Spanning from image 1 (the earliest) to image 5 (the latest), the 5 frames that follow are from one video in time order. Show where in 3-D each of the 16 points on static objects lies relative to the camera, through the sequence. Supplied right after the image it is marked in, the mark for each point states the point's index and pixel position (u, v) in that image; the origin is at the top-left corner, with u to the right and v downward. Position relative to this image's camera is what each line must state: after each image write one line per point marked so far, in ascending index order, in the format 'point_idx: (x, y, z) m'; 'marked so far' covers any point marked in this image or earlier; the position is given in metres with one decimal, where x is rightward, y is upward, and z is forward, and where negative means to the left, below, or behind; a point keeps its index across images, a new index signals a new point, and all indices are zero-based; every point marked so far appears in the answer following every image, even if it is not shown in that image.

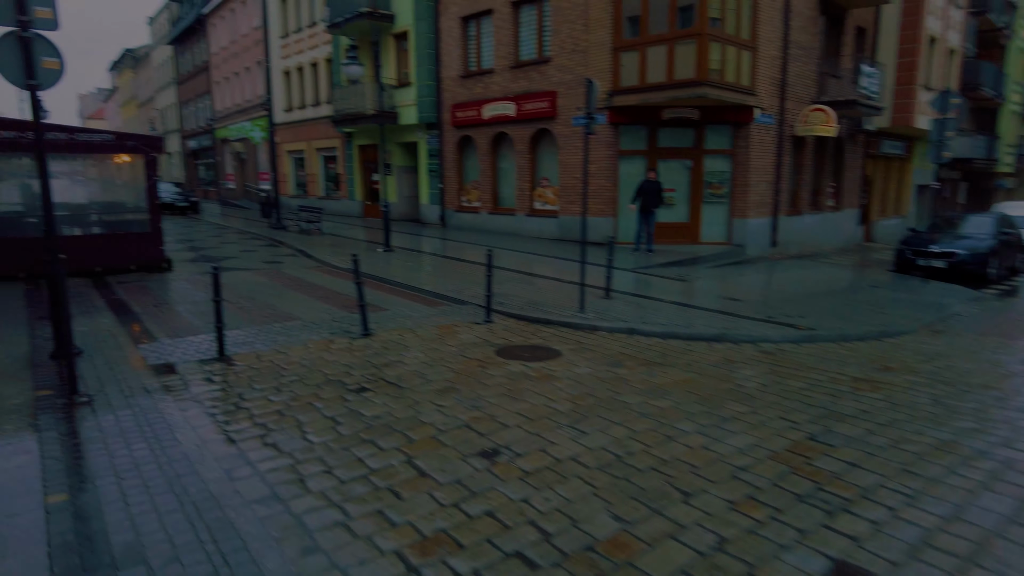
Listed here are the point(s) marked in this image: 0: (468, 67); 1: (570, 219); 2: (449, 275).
0: (-1.3, +6.7, +19.9) m
1: (+1.6, +1.8, +17.2) m
2: (-1.2, +0.2, +12.1) m
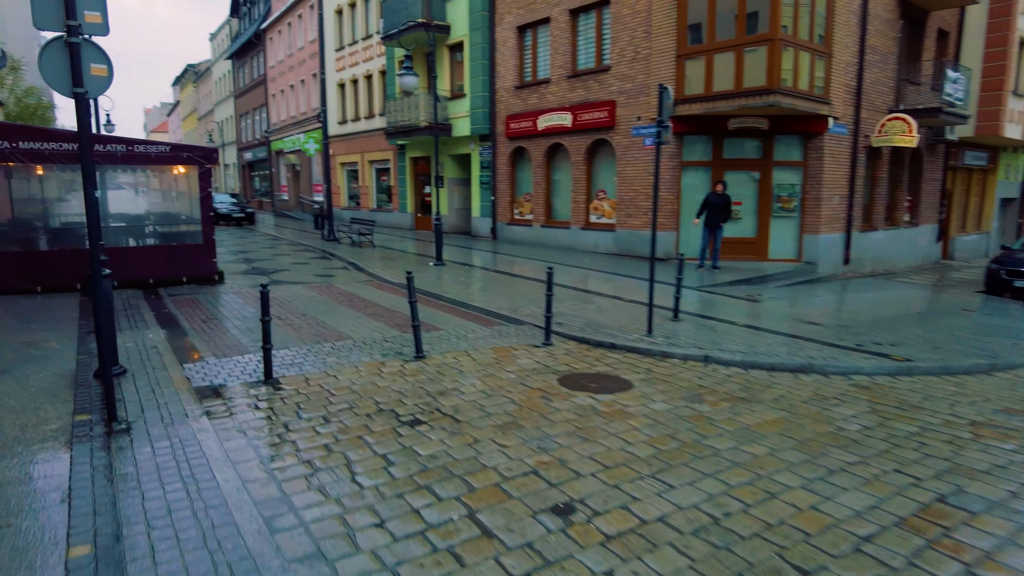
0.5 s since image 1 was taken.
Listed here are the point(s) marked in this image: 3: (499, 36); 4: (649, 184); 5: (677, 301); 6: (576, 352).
0: (+0.4, +6.3, +19.5) m
1: (+2.9, +1.4, +16.5) m
2: (-0.2, -0.1, +11.6) m
3: (-0.4, +7.7, +20.0) m
4: (+3.3, +2.5, +15.9) m
5: (+2.3, -0.2, +9.0) m
6: (+0.7, -0.7, +7.5) m
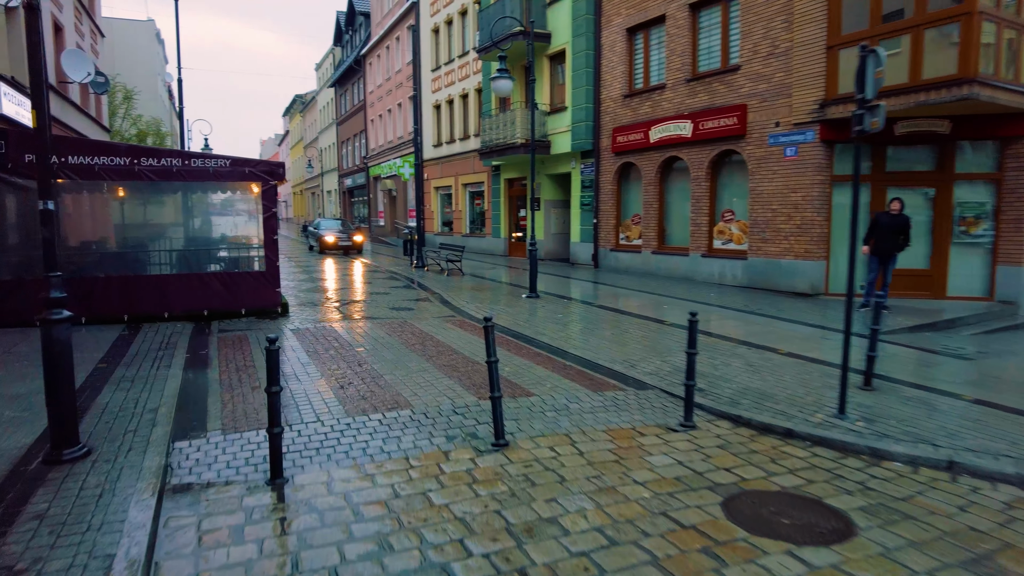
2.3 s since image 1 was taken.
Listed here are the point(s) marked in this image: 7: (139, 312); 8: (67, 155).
0: (+3.2, +5.3, +17.2) m
1: (+5.2, +0.5, +13.6) m
2: (+1.4, -0.7, +9.2) m
3: (+2.6, +6.7, +17.8) m
4: (+5.5, +1.7, +13.0) m
5: (+3.4, -0.7, +6.2) m
6: (+1.7, -1.2, +5.0) m
7: (-5.9, -0.4, +10.3) m
8: (-6.6, +2.0, +9.7) m
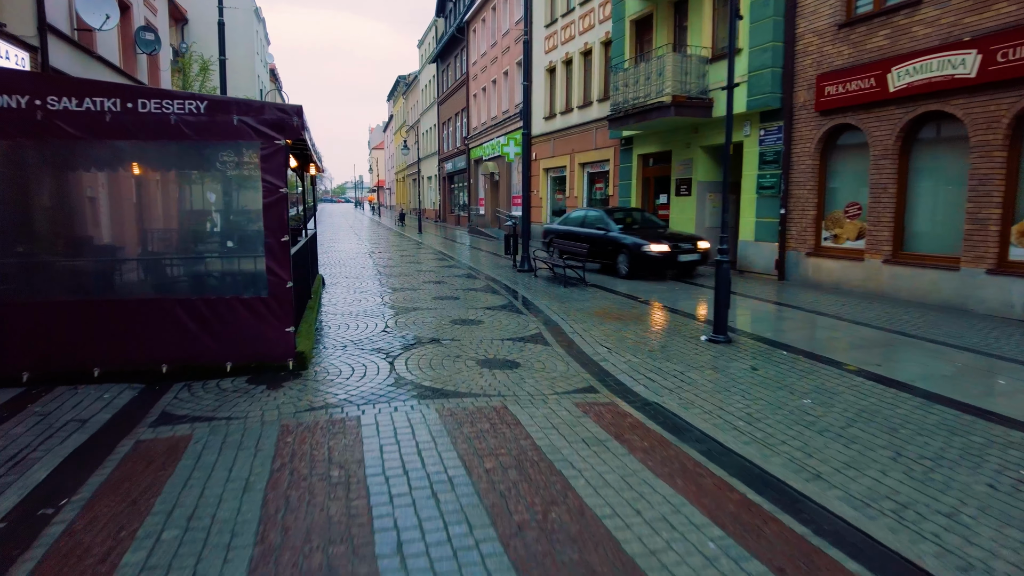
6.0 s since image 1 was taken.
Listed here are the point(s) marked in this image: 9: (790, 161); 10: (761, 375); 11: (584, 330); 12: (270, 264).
0: (+5.9, +4.9, +11.3) m
1: (+7.3, -0.1, +7.6) m
2: (+2.8, -1.2, +3.8) m
3: (+5.5, +6.3, +12.0) m
4: (+7.5, +1.1, +6.9) m
5: (+4.4, -1.3, +0.6) m
6: (+2.4, -1.8, -0.4) m
7: (-4.2, -0.7, +6.1) m
8: (-4.9, +1.7, +5.5) m
9: (+5.3, +2.4, +12.5) m
10: (+2.5, -0.9, +6.4) m
11: (+0.9, -0.5, +8.5) m
12: (-2.5, +0.2, +6.4) m
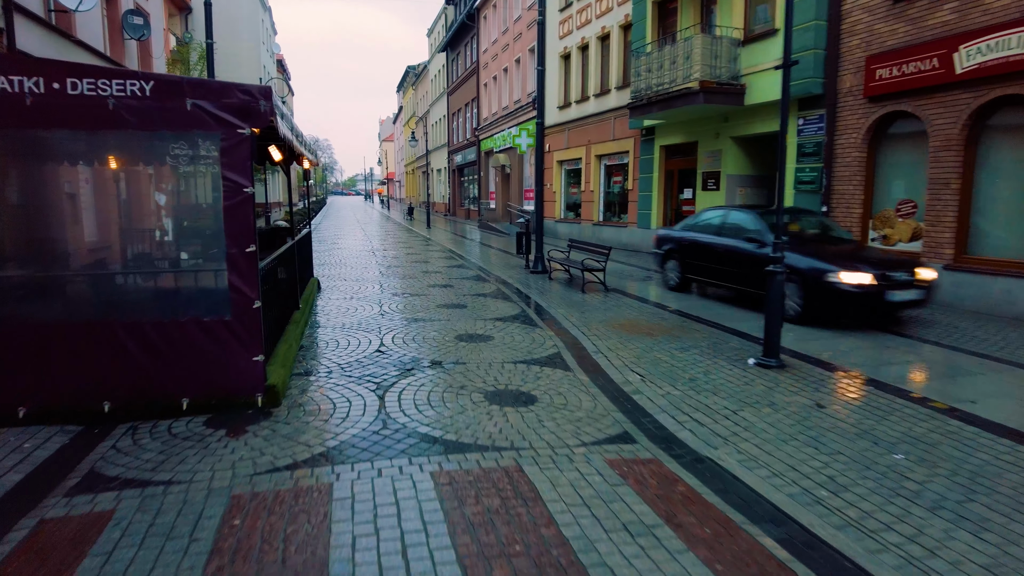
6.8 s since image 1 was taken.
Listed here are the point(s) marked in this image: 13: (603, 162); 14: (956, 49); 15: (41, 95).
0: (+6.2, +4.7, +10.0) m
1: (+7.4, -0.2, +6.4) m
2: (+2.9, -1.4, +2.7) m
3: (+5.7, +6.2, +10.7) m
4: (+7.7, +0.9, +5.6) m
5: (+4.4, -1.6, -0.6) m
6: (+2.4, -2.1, -1.5) m
7: (-4.1, -0.9, +5.0) m
8: (-4.8, +1.5, +4.4) m
9: (+5.5, +2.3, +11.3) m
10: (+2.6, -1.1, +5.3) m
11: (+1.1, -0.7, +7.3) m
12: (-2.4, +0.1, +5.3) m
13: (+2.7, +3.7, +19.5) m
14: (+6.2, +3.4, +9.1) m
15: (-3.4, +1.4, +4.8) m
